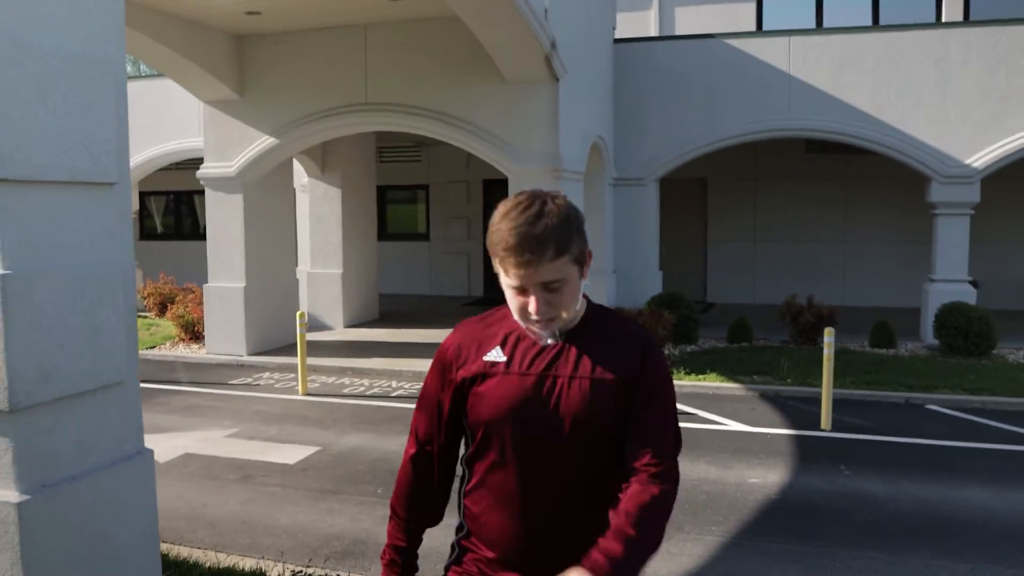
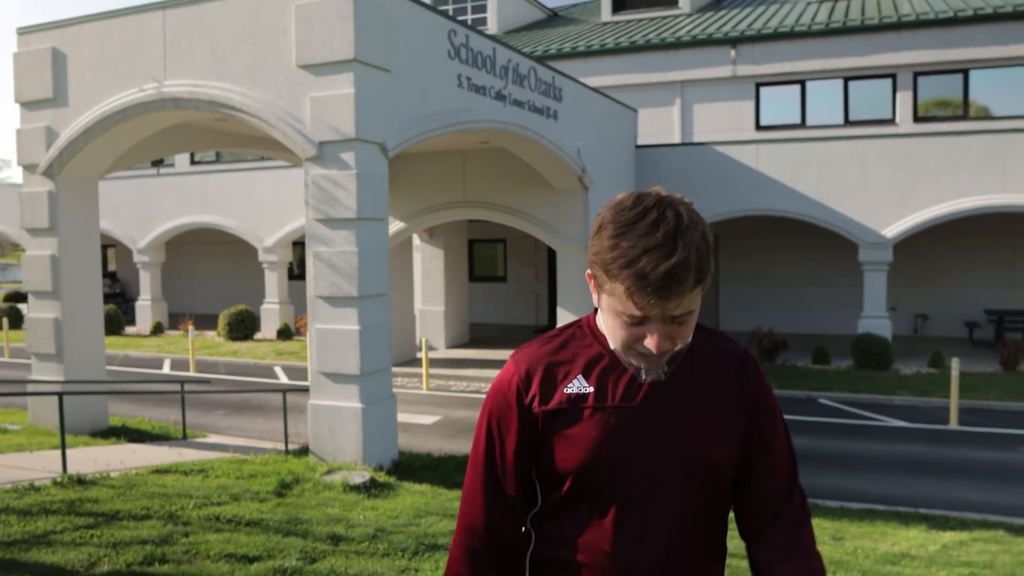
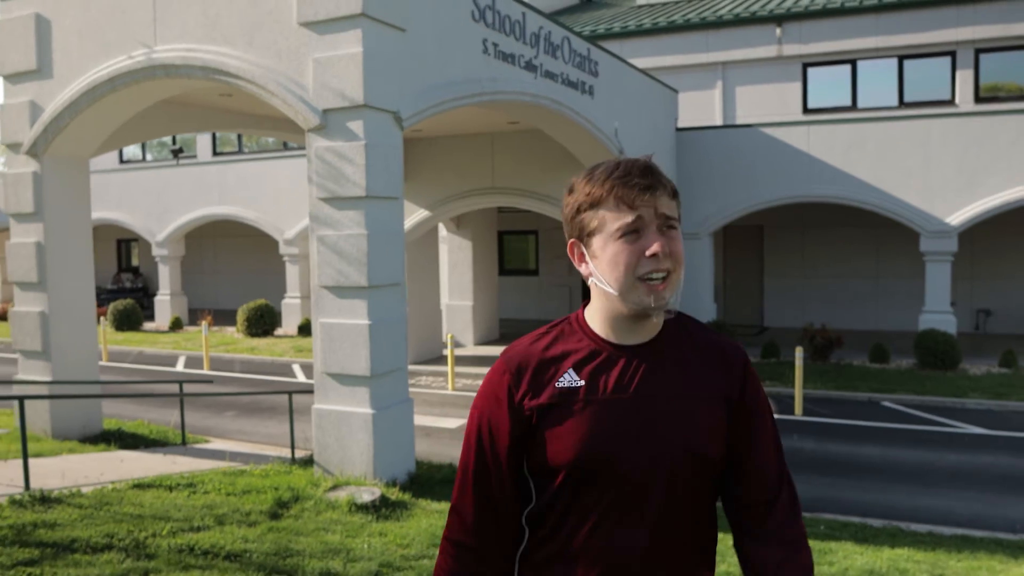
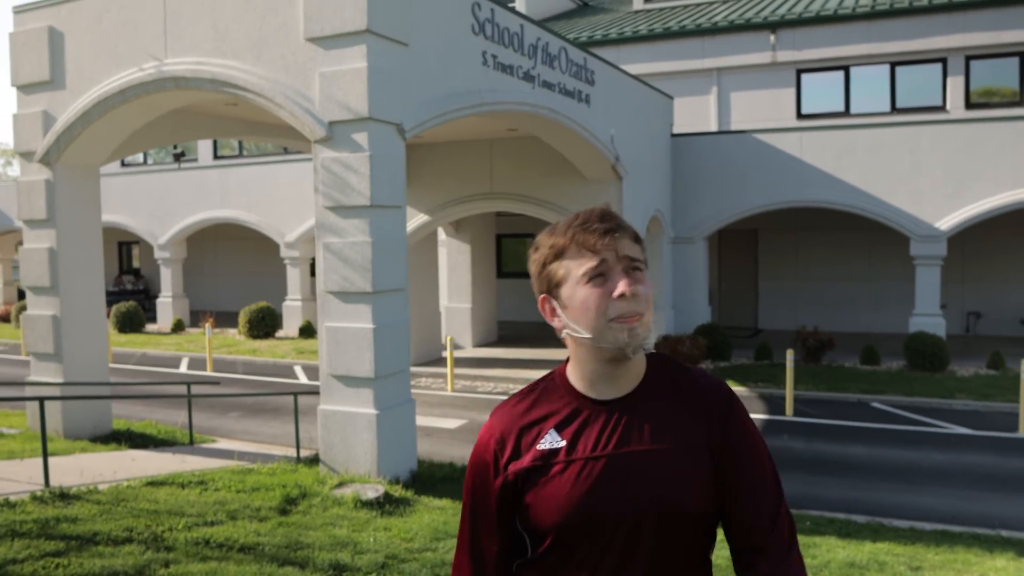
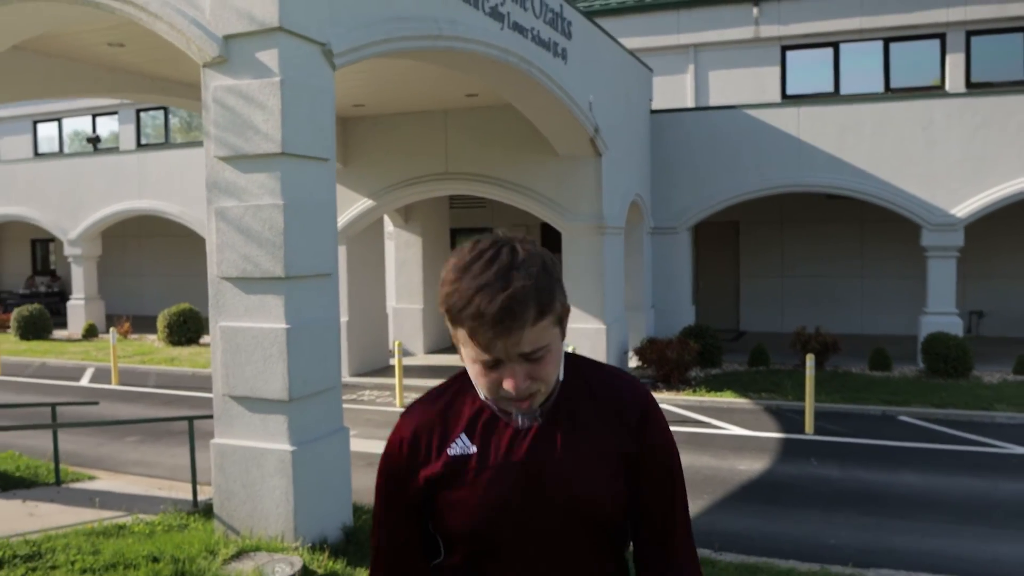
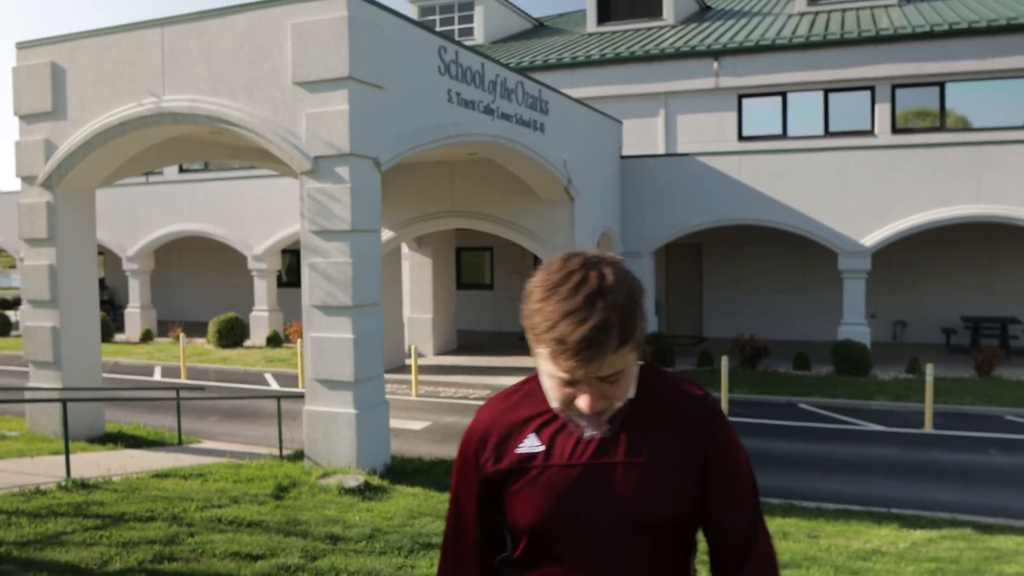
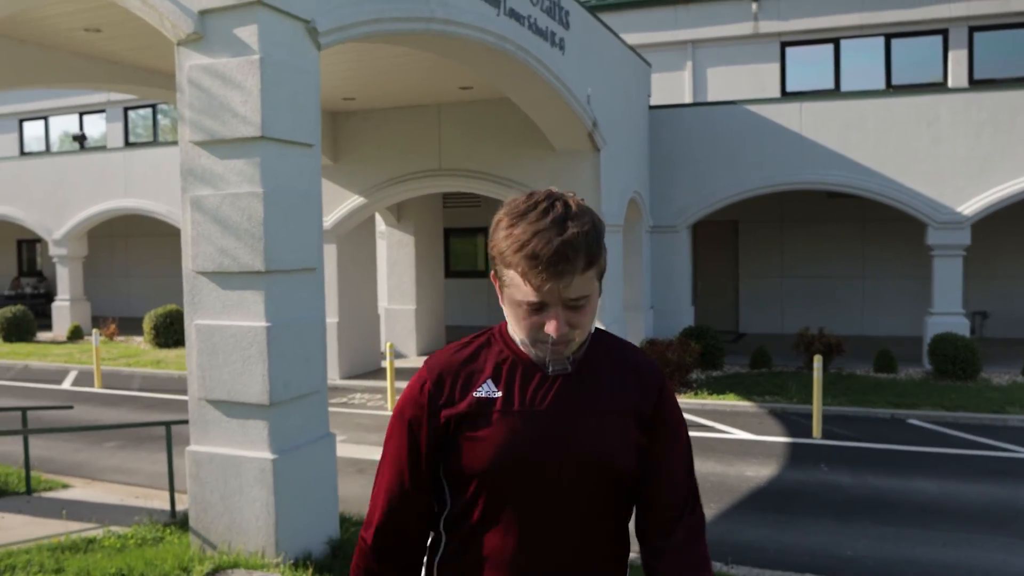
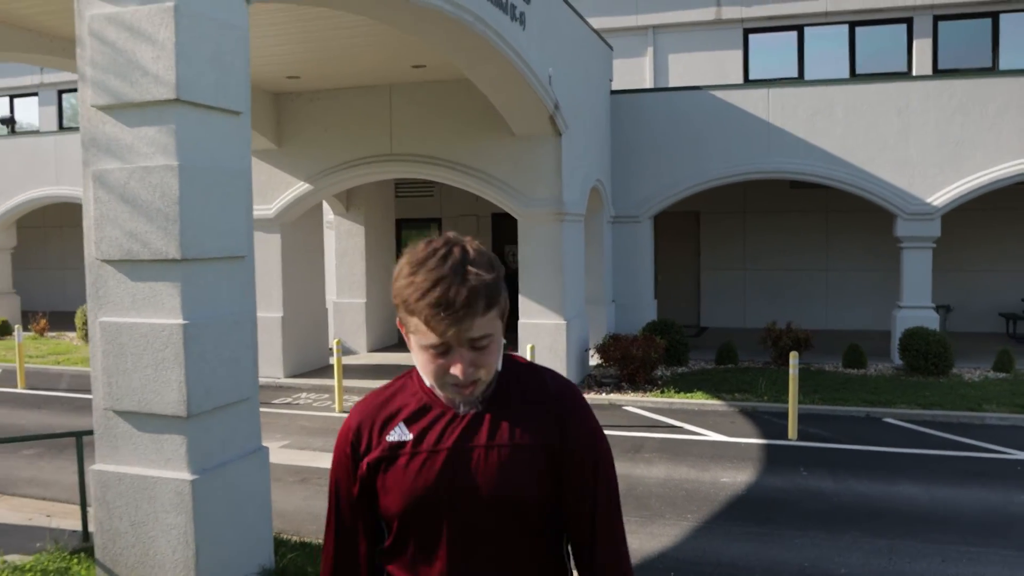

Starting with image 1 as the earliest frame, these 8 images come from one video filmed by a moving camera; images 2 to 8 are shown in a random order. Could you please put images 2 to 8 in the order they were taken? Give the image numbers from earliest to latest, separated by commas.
8, 7, 5, 3, 4, 2, 6
